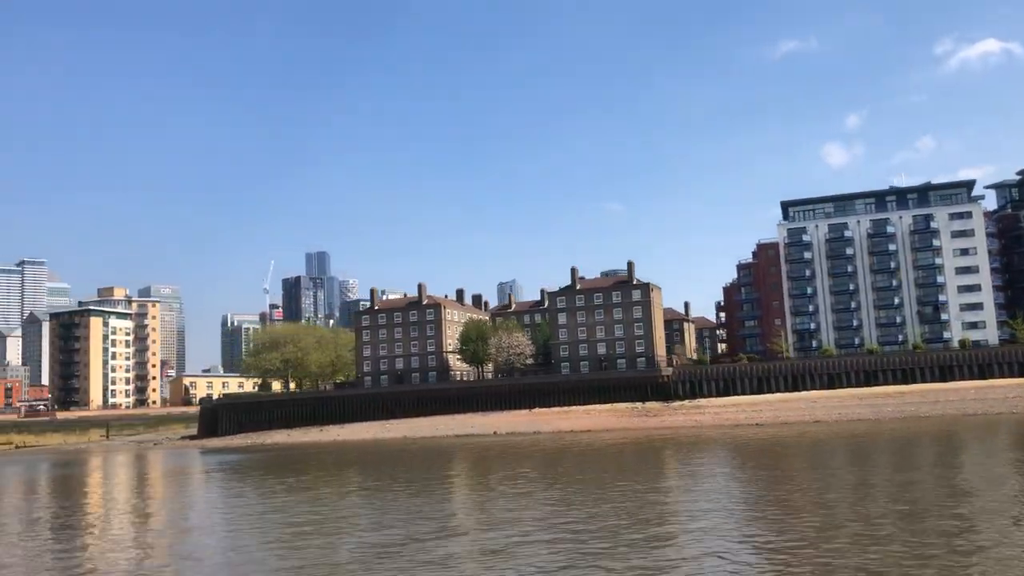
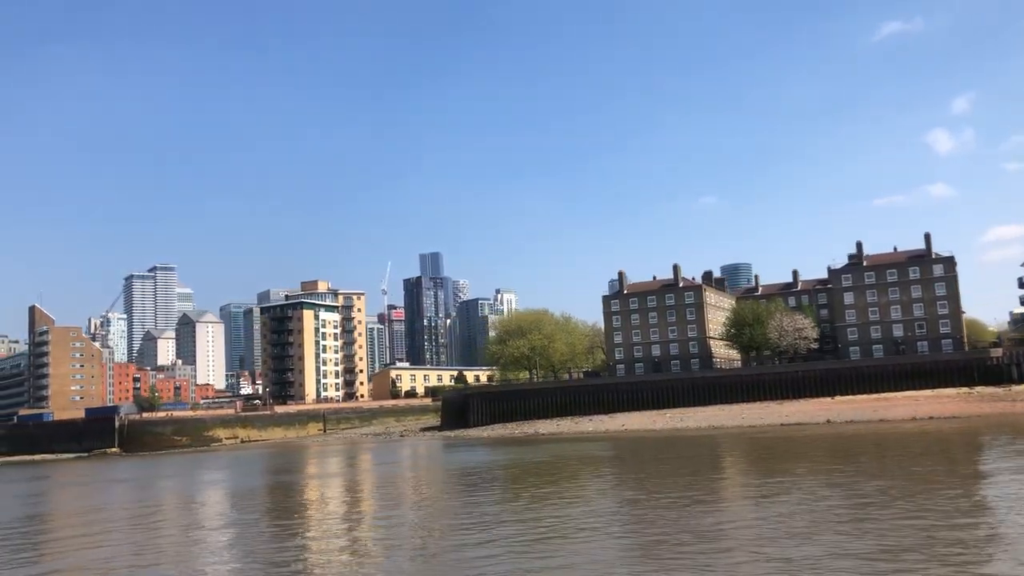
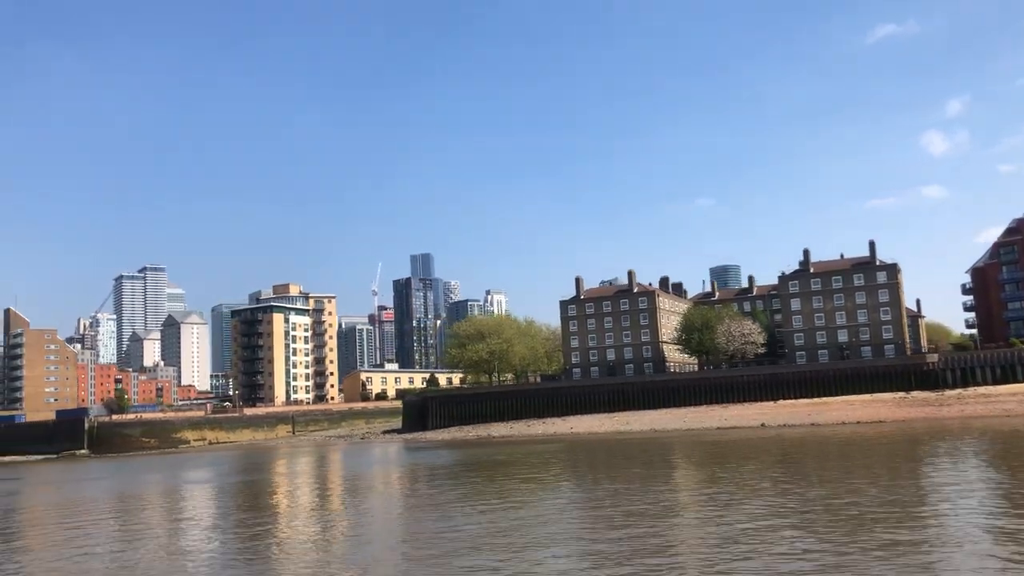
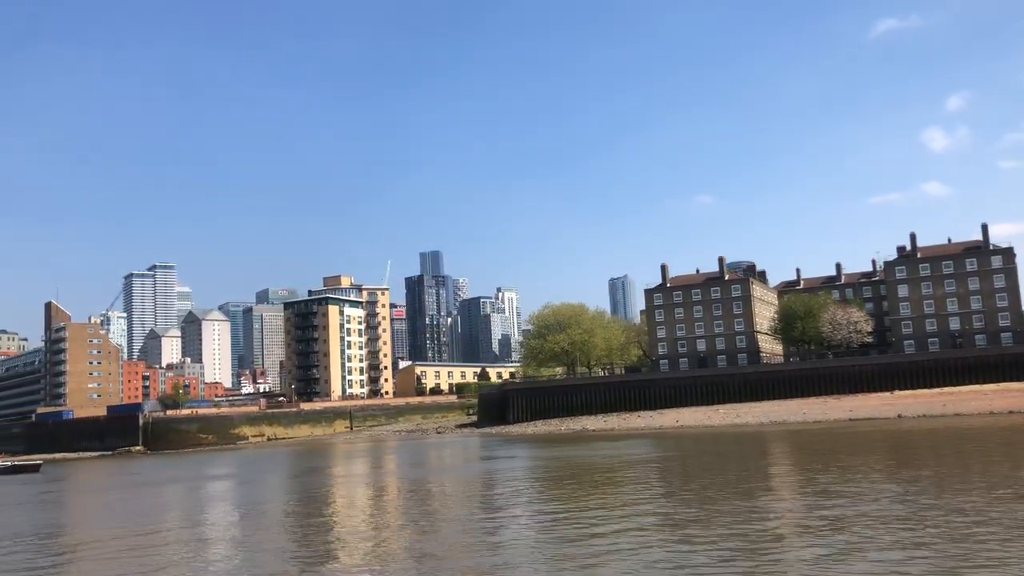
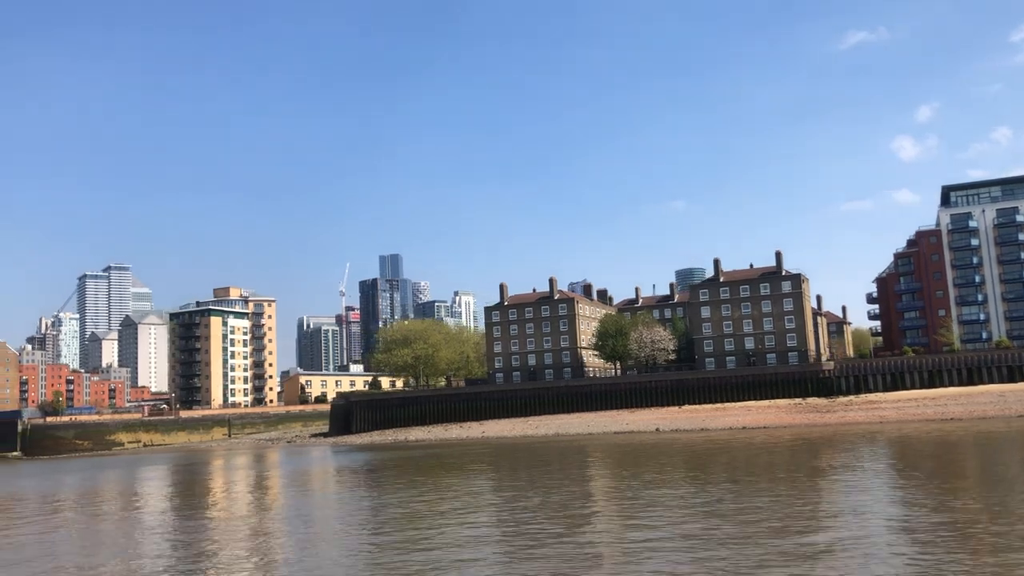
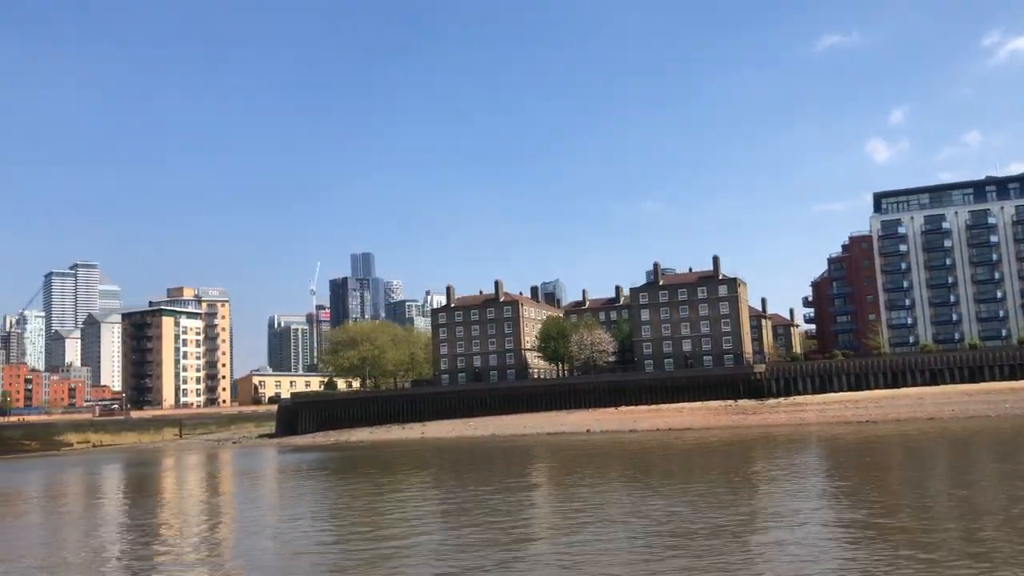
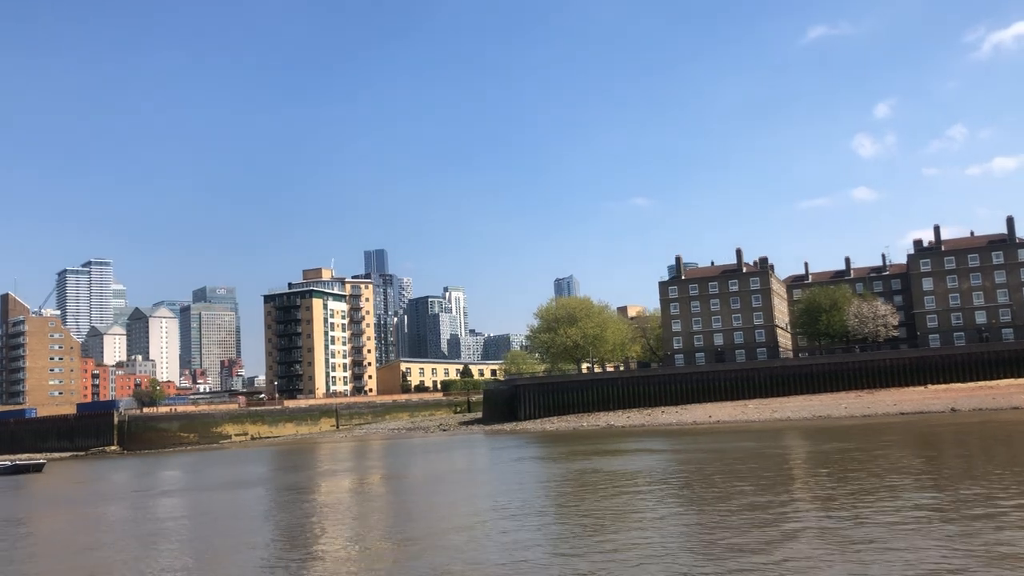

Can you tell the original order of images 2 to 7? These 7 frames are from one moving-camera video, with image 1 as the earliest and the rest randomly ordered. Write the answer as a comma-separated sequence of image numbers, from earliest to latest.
6, 5, 3, 2, 4, 7
